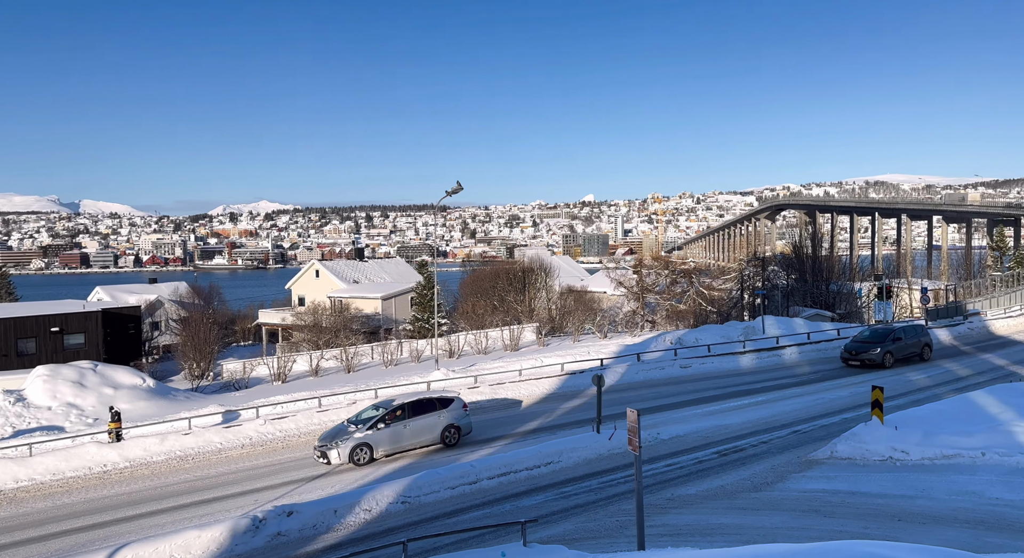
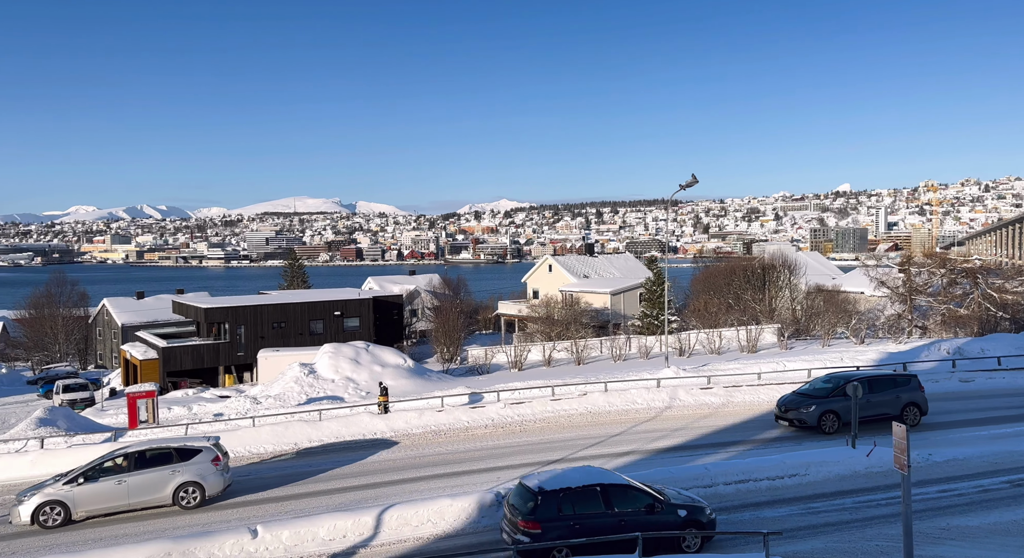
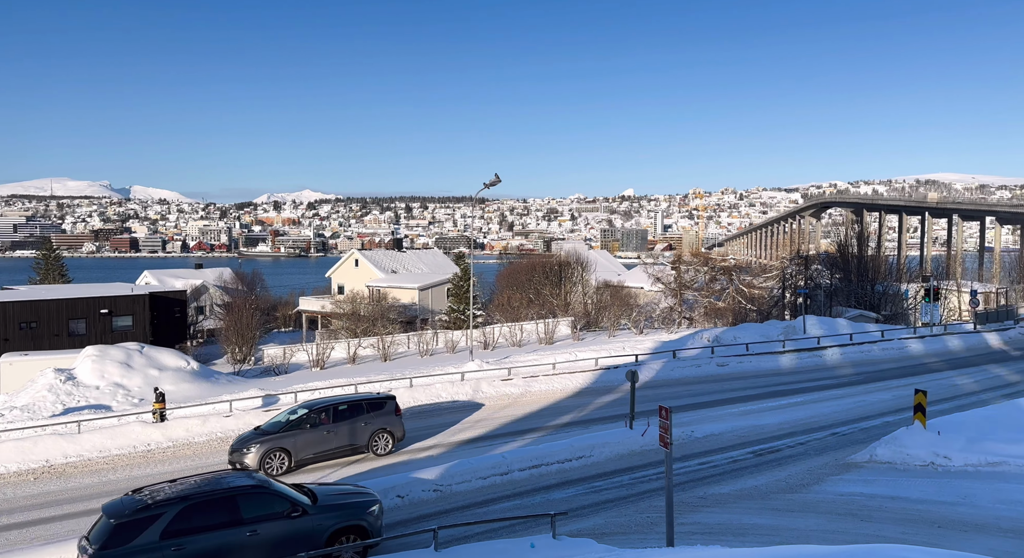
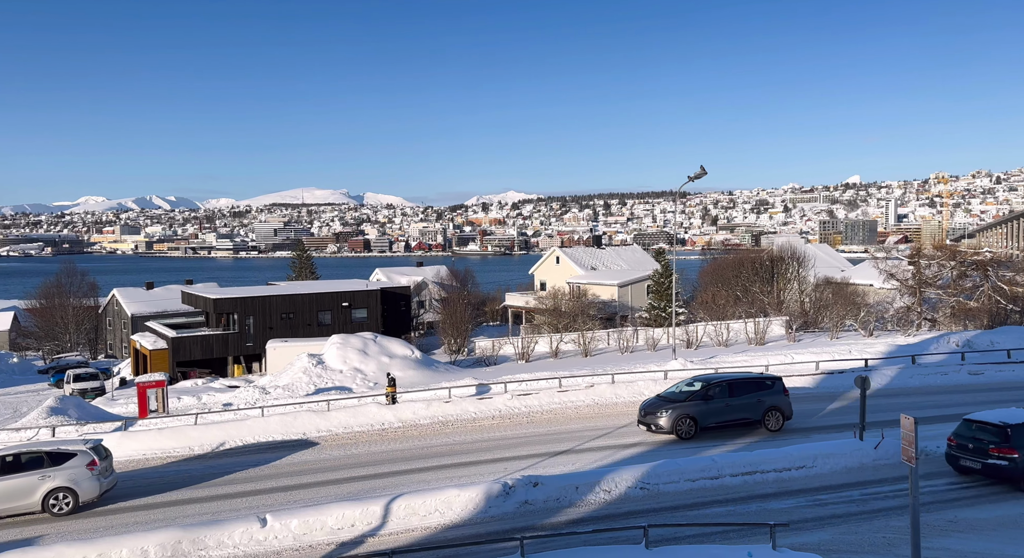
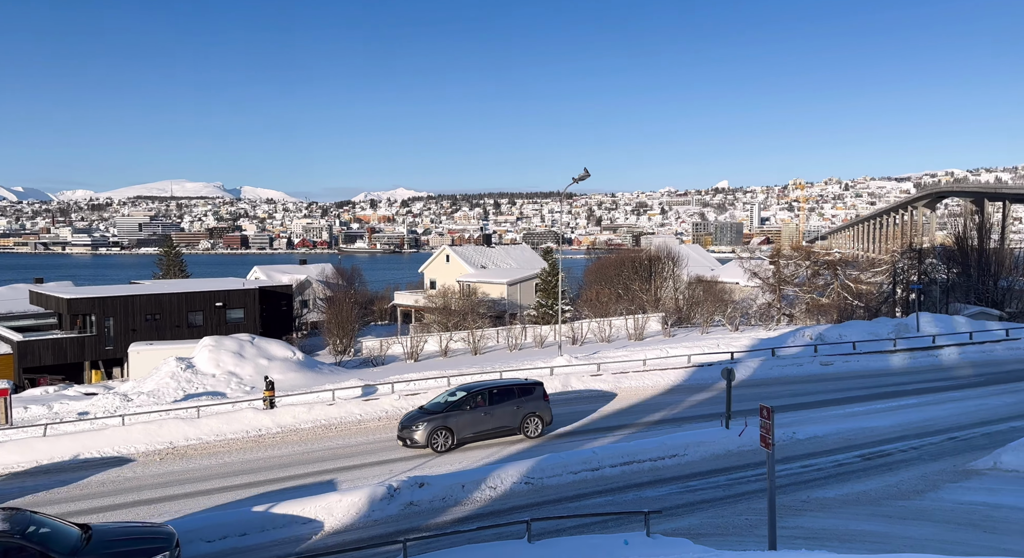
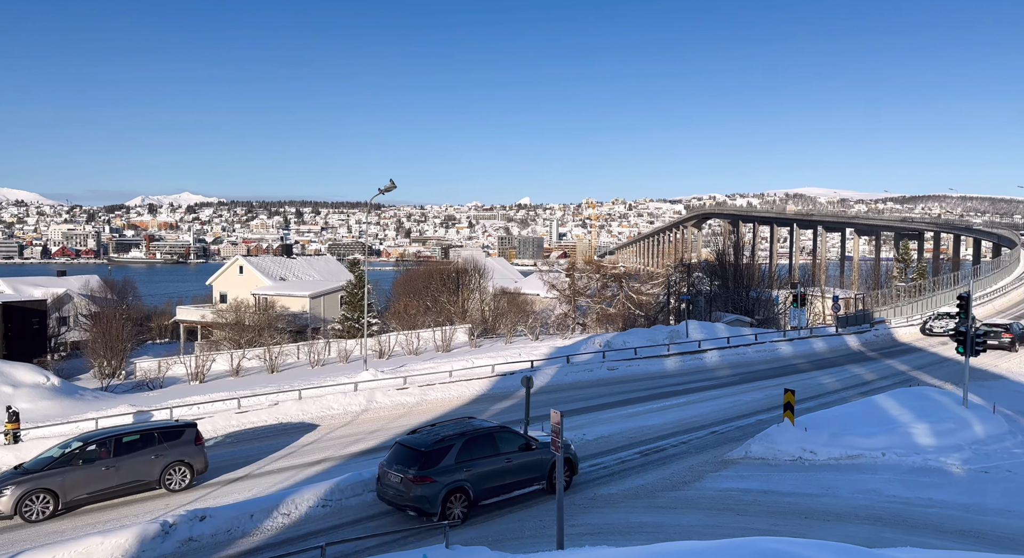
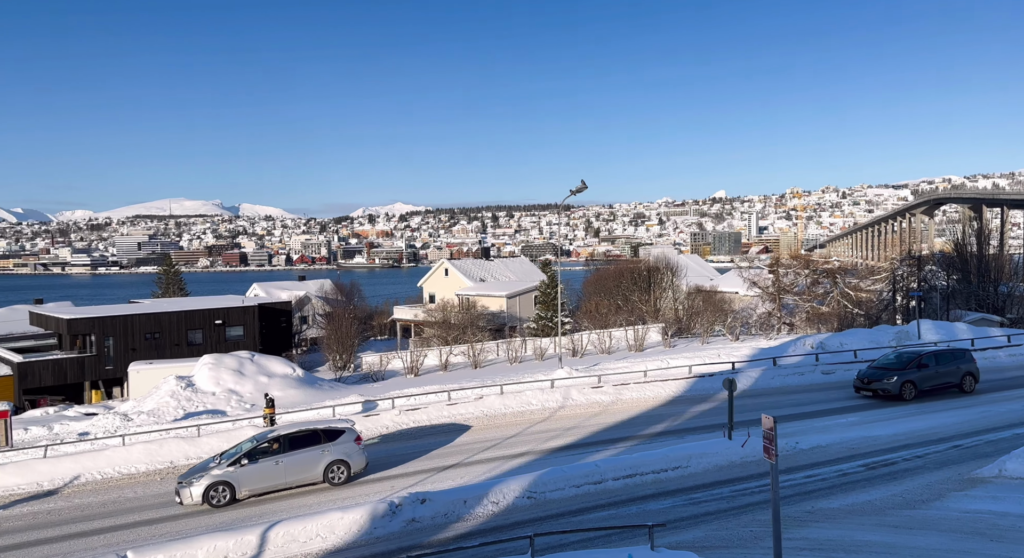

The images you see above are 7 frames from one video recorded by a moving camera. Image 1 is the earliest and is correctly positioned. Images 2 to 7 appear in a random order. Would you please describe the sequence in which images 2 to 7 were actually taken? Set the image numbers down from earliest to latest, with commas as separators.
7, 2, 4, 5, 3, 6
